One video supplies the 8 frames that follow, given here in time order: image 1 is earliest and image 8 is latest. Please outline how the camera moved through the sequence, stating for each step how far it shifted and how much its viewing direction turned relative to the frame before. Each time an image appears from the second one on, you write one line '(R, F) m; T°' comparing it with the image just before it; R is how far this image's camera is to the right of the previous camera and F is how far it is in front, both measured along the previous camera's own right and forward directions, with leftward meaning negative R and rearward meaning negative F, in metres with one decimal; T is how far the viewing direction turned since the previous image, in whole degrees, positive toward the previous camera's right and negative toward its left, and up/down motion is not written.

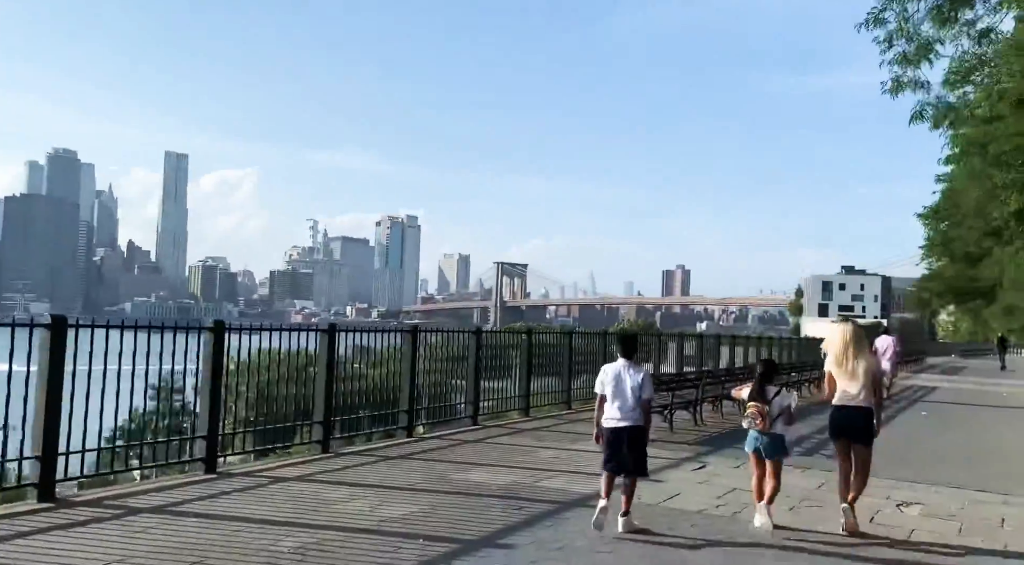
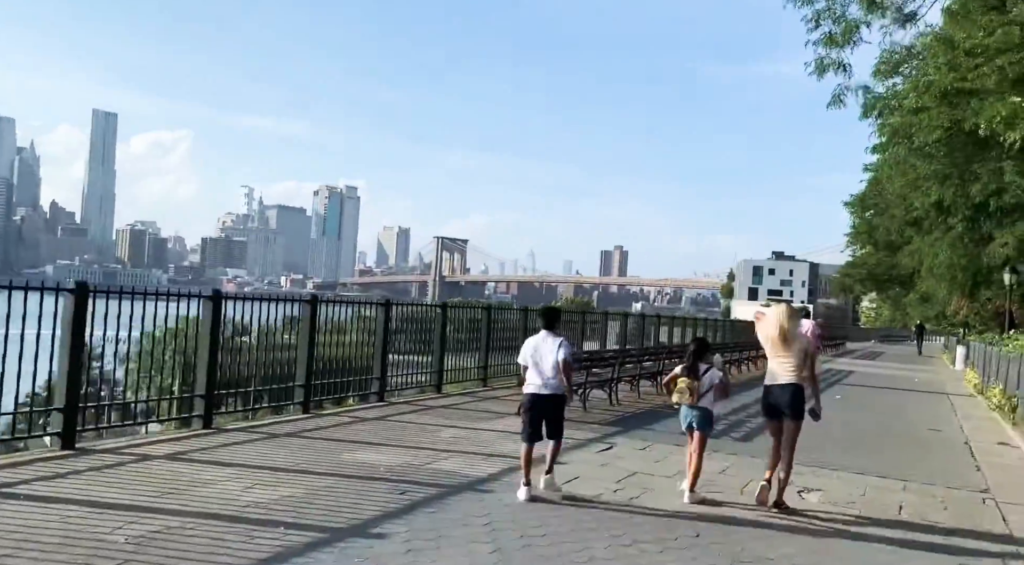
(+0.2, +0.2) m; +4°
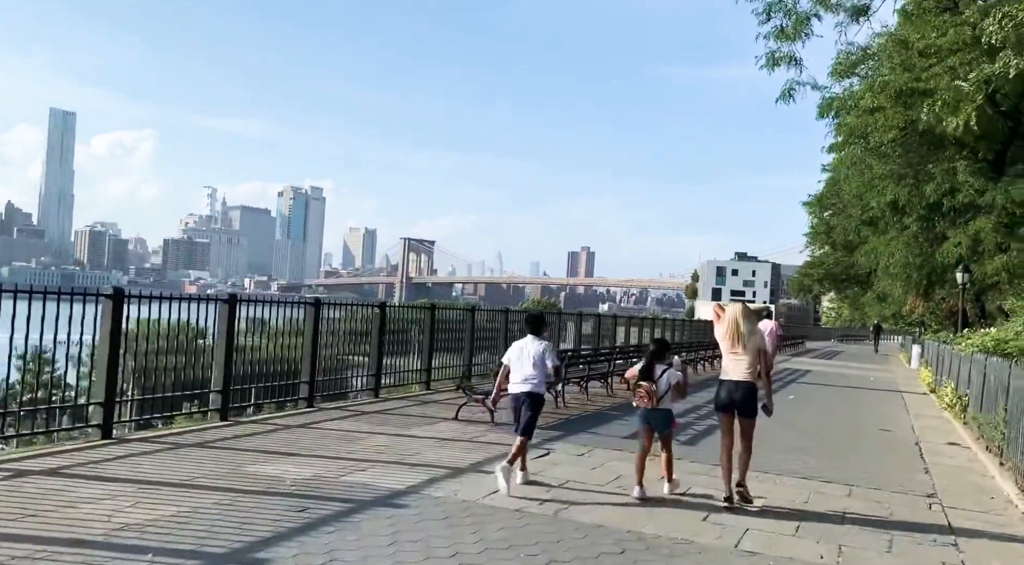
(+0.2, +0.3) m; +2°
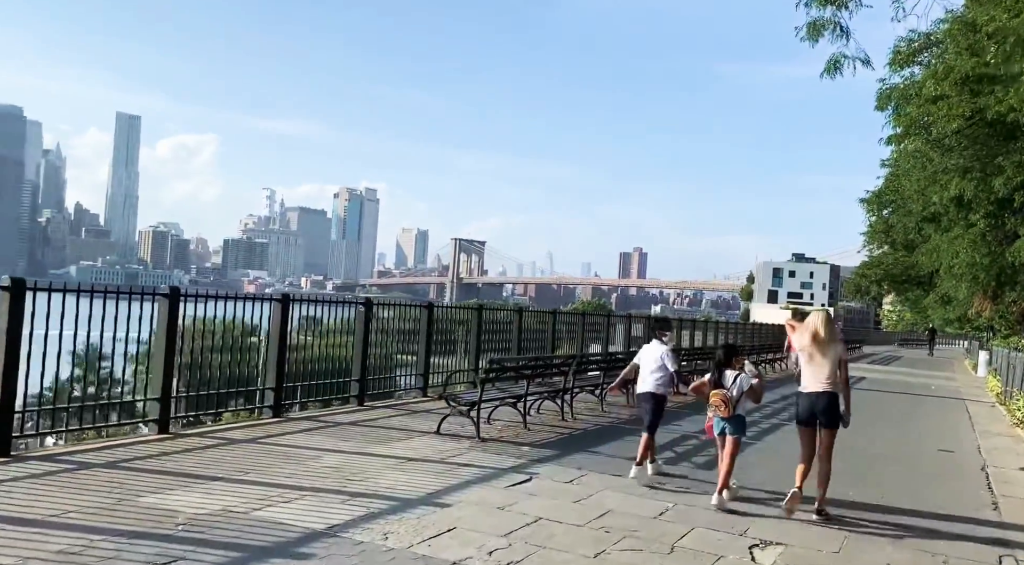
(-0.1, -0.1) m; -3°
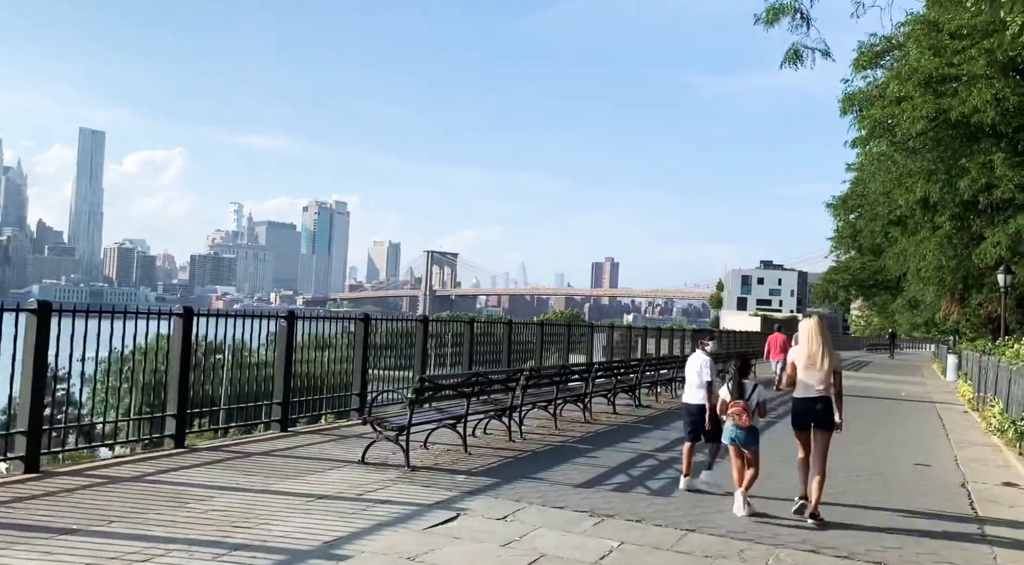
(+0.3, +0.7) m; +2°
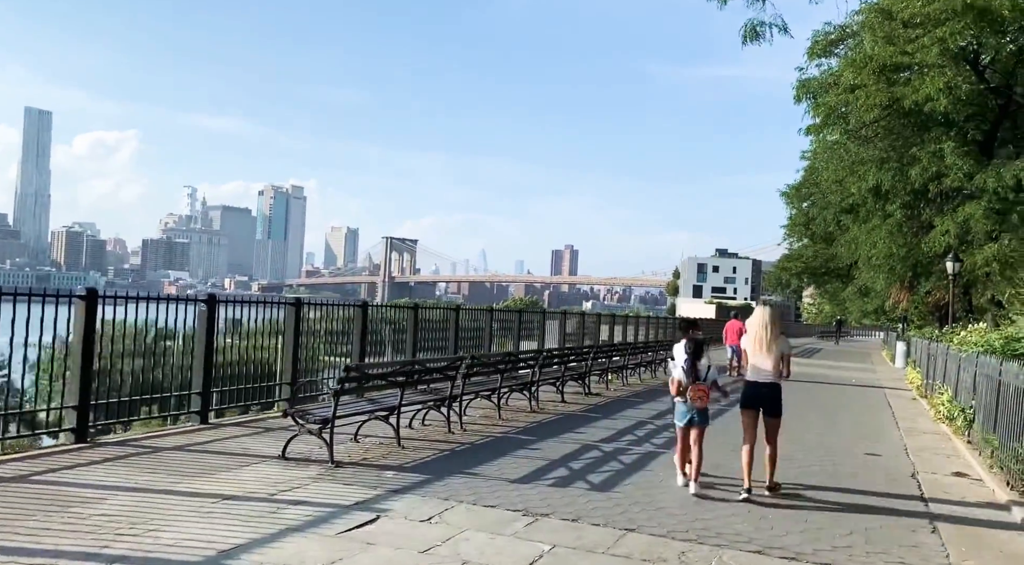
(+0.2, +0.4) m; +3°
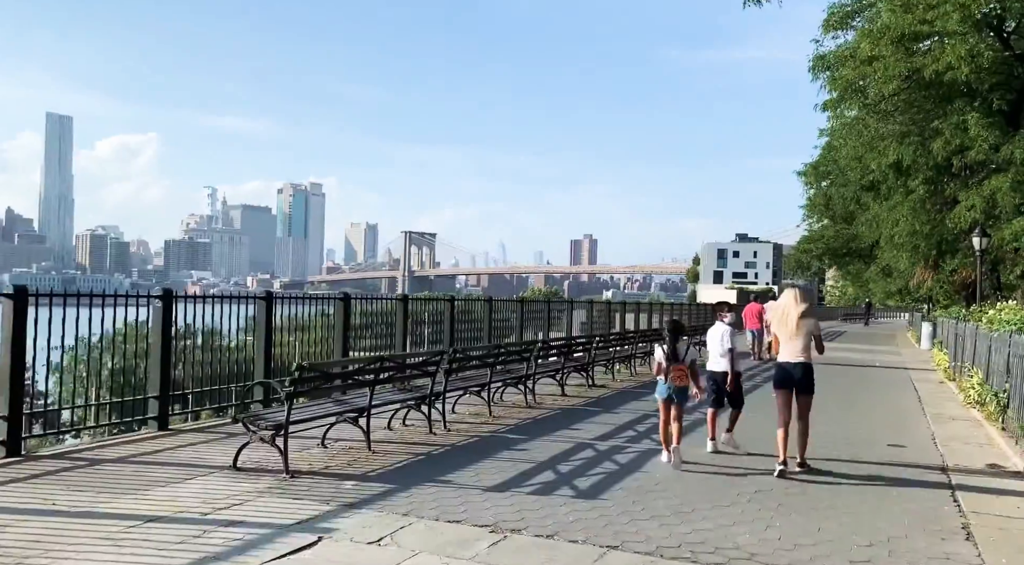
(+0.3, +0.7) m; -1°
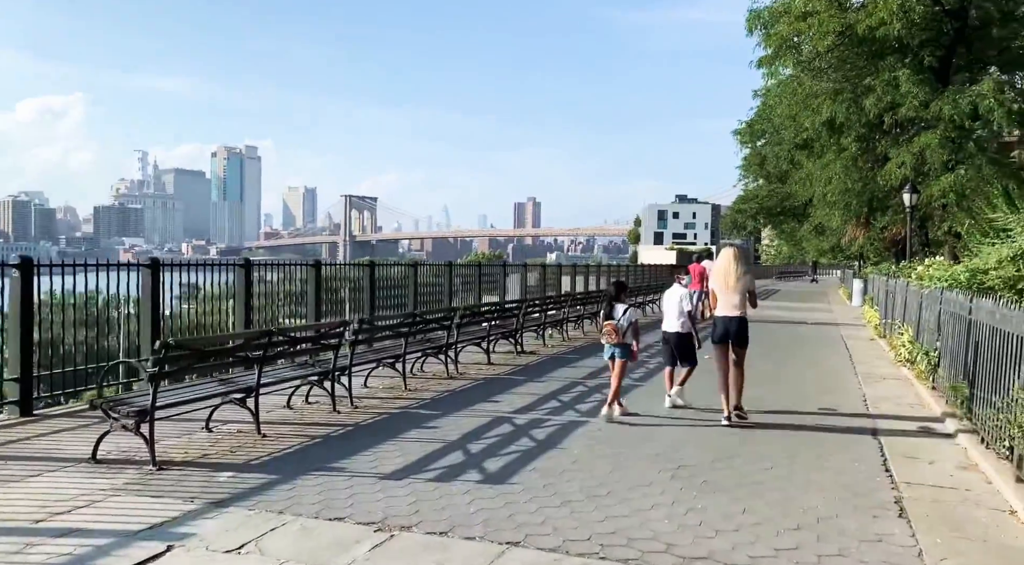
(+0.3, +0.6) m; +4°
